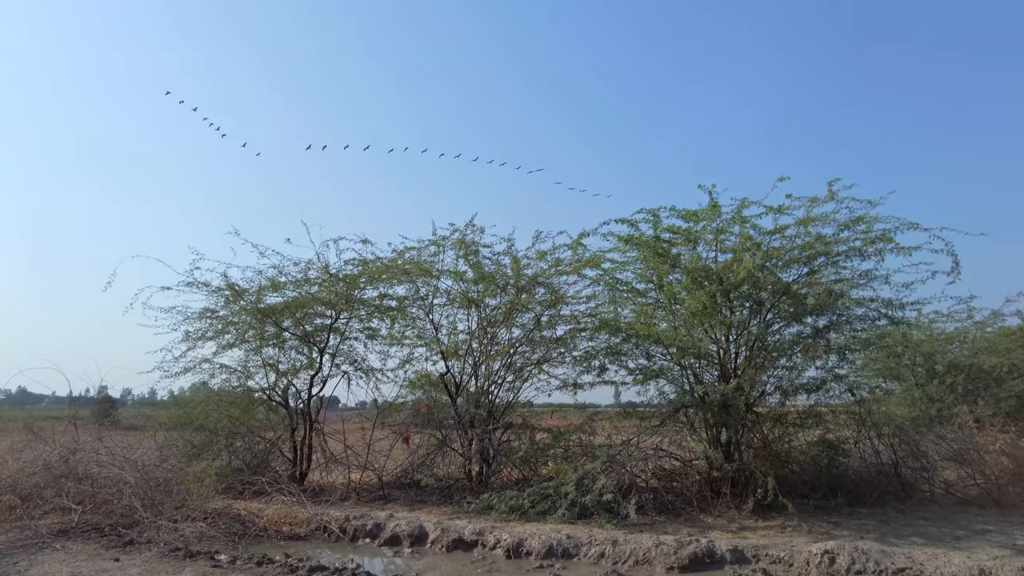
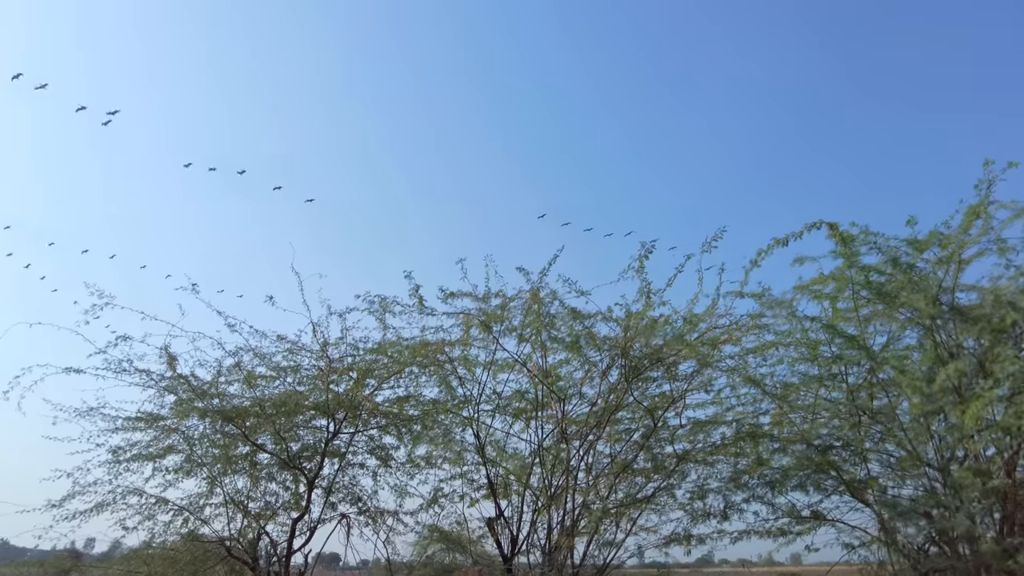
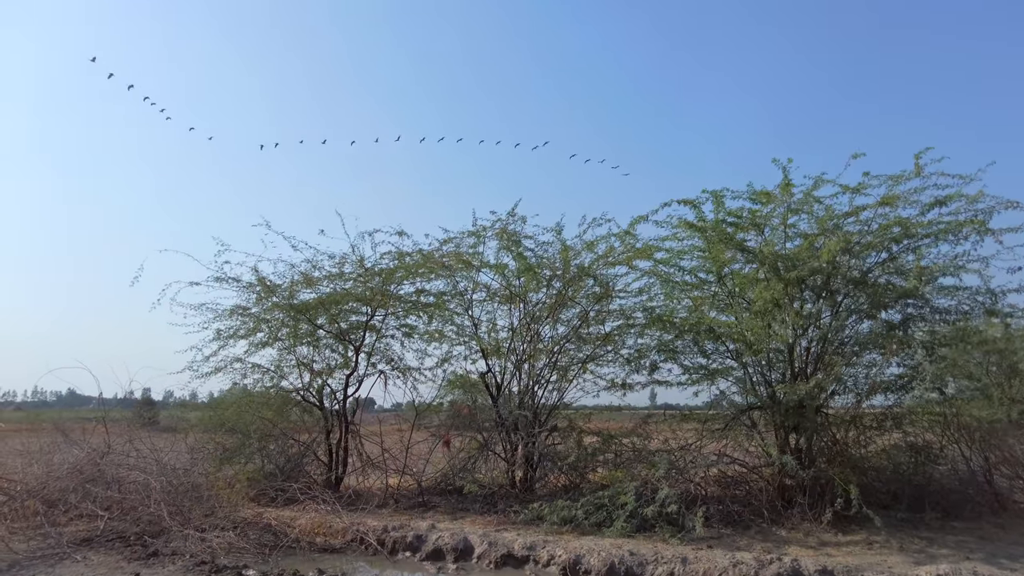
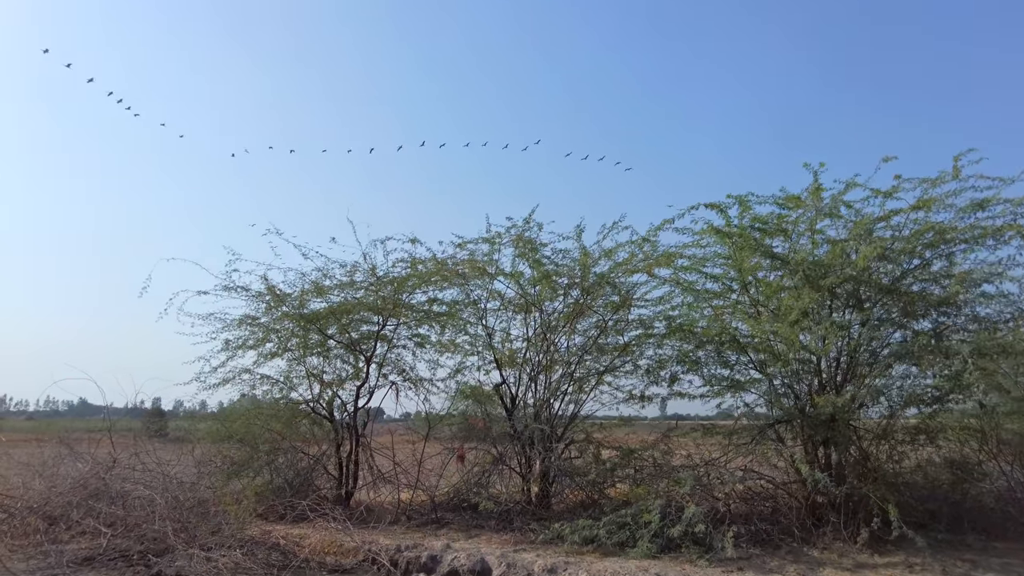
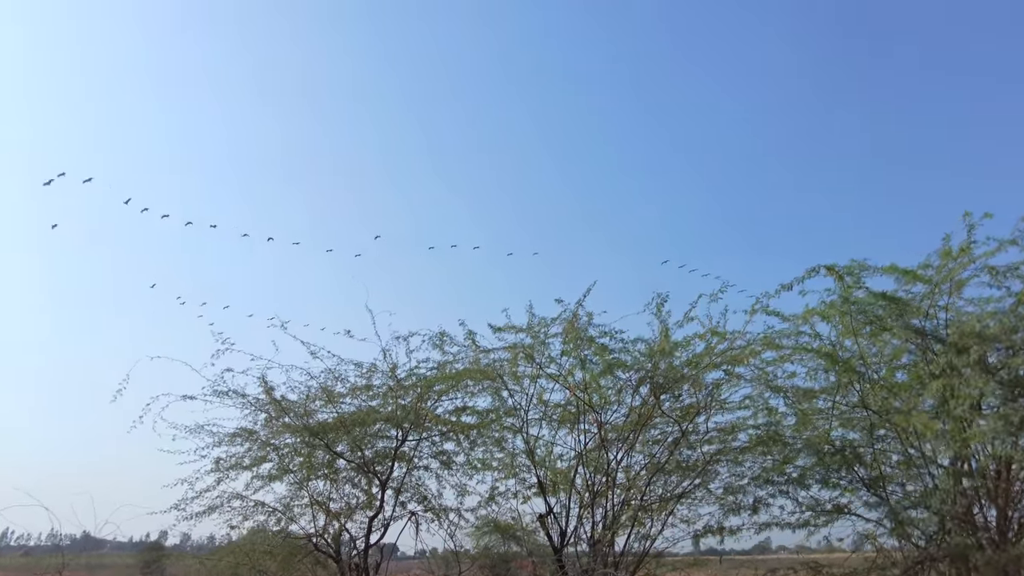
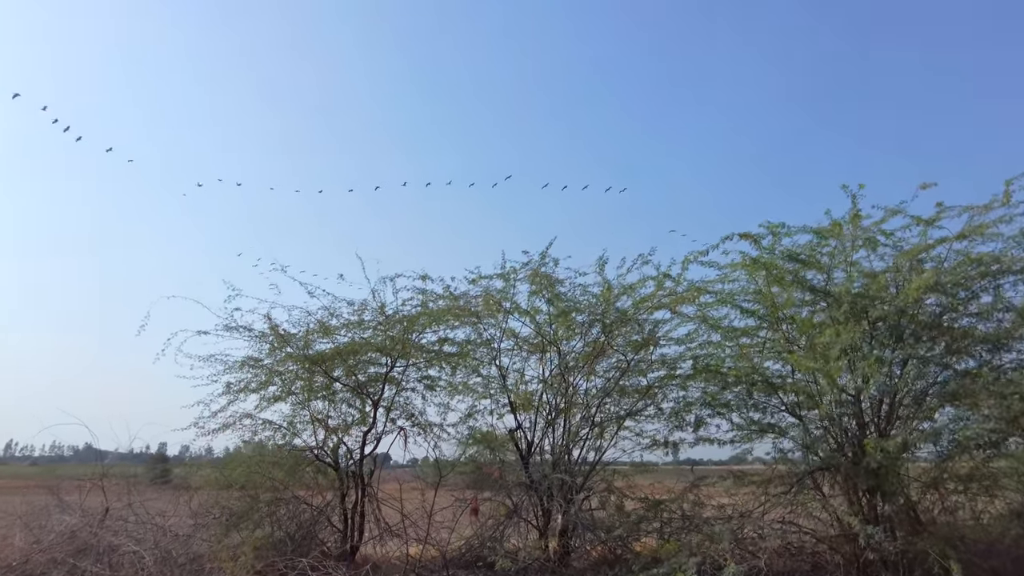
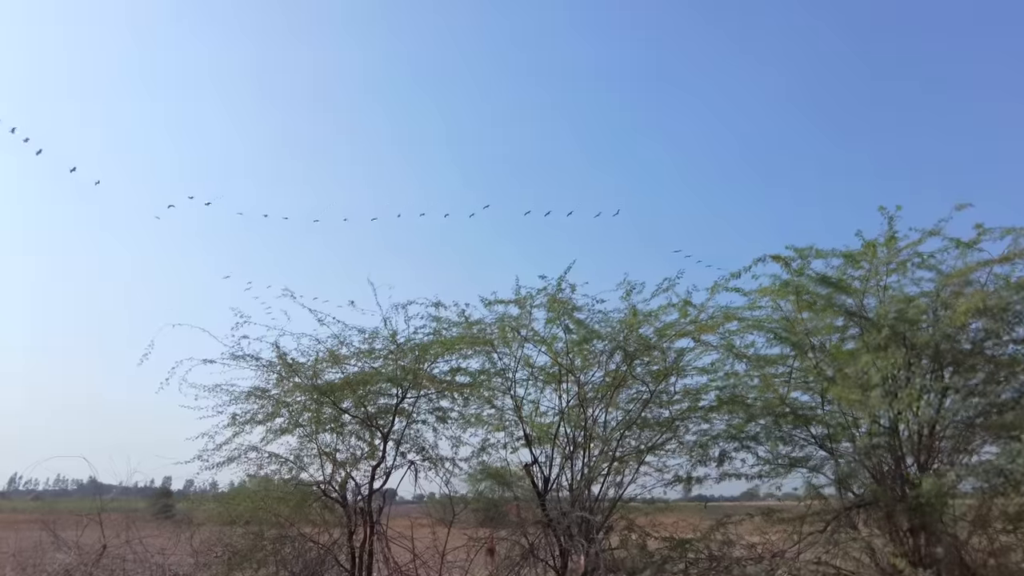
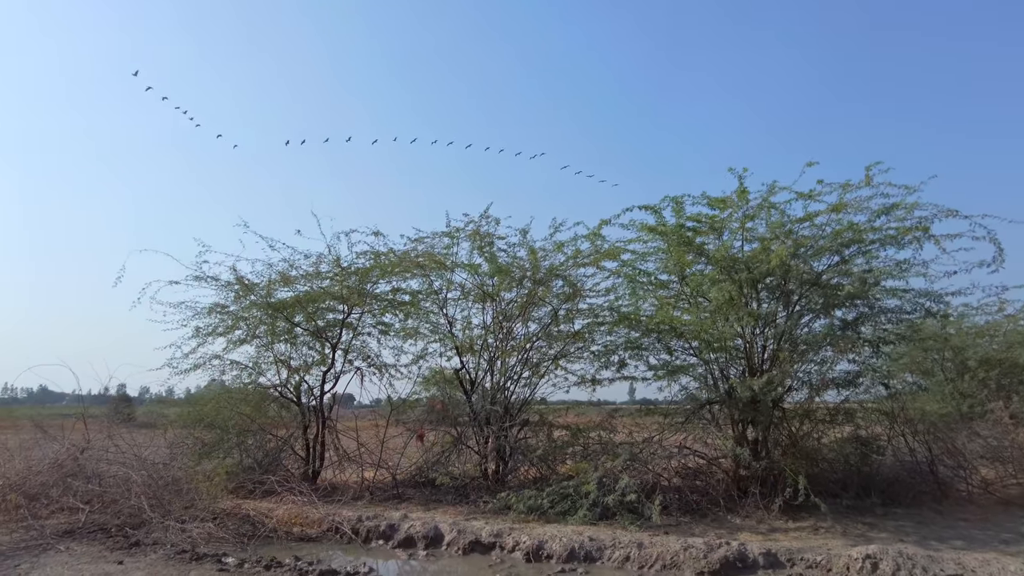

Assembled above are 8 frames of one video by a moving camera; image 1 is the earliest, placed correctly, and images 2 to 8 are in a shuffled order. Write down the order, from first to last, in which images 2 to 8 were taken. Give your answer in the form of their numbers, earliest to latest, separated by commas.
8, 3, 4, 6, 7, 5, 2
